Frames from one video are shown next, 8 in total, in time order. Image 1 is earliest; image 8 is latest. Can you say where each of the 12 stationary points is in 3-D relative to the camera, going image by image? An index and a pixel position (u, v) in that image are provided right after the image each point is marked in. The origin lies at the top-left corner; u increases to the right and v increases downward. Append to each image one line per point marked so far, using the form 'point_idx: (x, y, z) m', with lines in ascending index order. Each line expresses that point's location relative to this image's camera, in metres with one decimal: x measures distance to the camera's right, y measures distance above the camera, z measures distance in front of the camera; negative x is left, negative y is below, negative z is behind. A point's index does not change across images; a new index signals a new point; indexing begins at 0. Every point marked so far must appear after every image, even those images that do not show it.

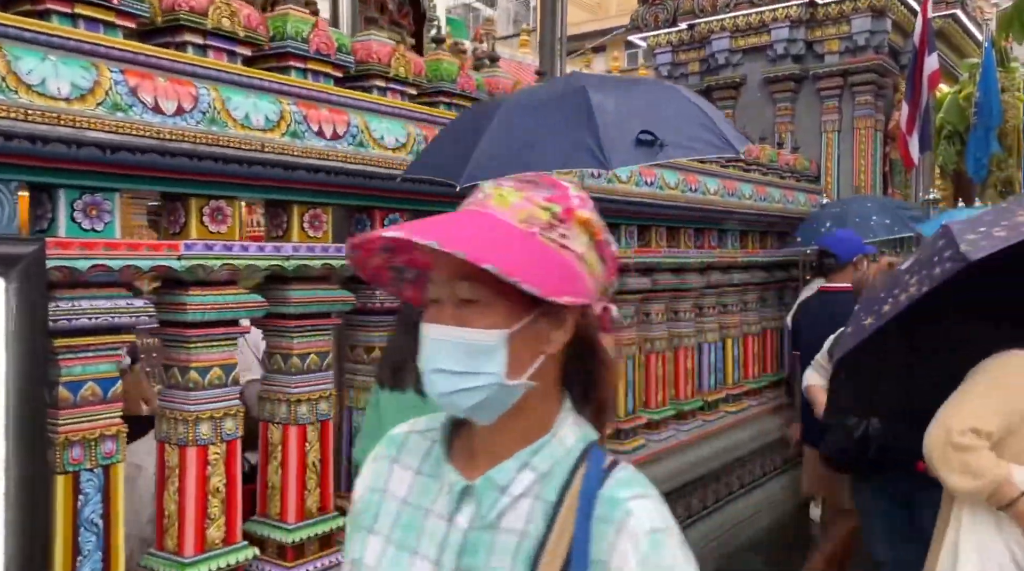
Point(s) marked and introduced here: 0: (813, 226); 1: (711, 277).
0: (+1.9, +0.3, +6.1) m
1: (+1.2, 0.0, +5.7) m
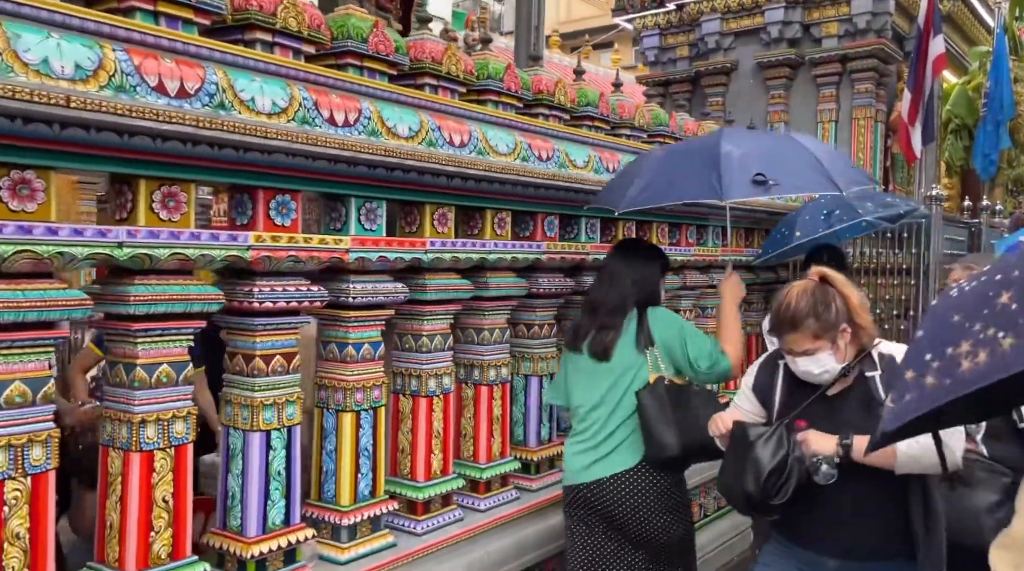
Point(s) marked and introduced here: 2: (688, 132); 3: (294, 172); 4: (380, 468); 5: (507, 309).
0: (+1.6, +0.3, +5.6) m
1: (+1.0, 0.0, +5.2) m
2: (+1.0, +0.9, +5.1) m
3: (-0.6, +0.3, +2.5) m
4: (-0.4, -0.6, +2.9) m
5: (0.0, -0.1, +3.5) m
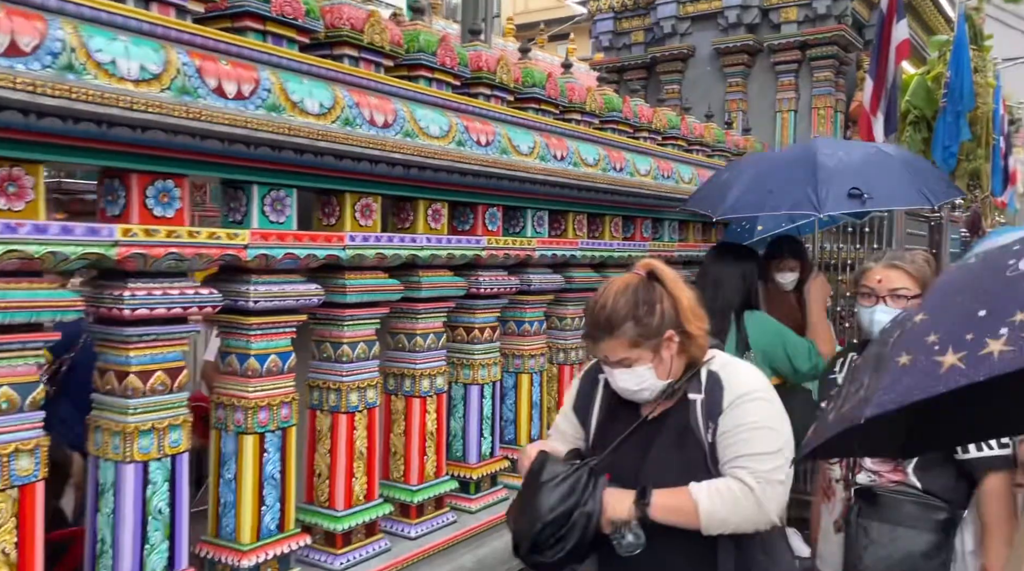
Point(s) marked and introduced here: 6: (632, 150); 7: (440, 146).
0: (+1.3, +0.3, +5.3) m
1: (+0.7, +0.1, +4.8) m
2: (+0.7, +0.9, +4.8) m
3: (-0.8, +0.3, +2.1) m
4: (-0.6, -0.6, +2.5) m
5: (-0.2, -0.1, +3.2) m
6: (+0.6, +0.7, +4.5) m
7: (-0.2, +0.4, +2.9) m
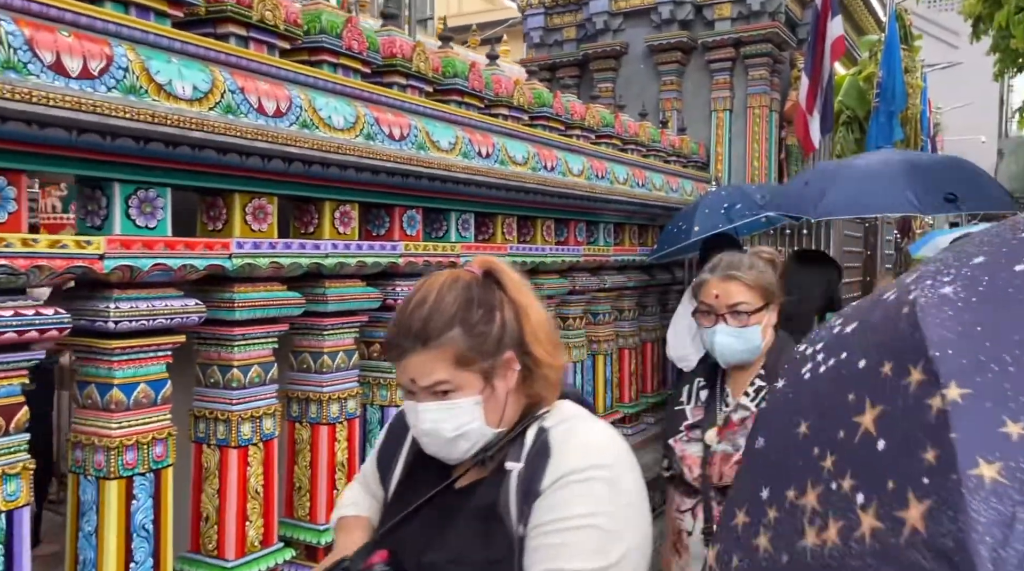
0: (+0.9, +0.3, +5.1) m
1: (+0.3, 0.0, +4.6) m
2: (+0.3, +0.8, +4.5) m
3: (-1.0, +0.3, +1.7) m
4: (-0.8, -0.6, +2.2) m
5: (-0.5, -0.1, +2.8) m
6: (+0.2, +0.6, +4.2) m
7: (-0.5, +0.4, +2.6) m
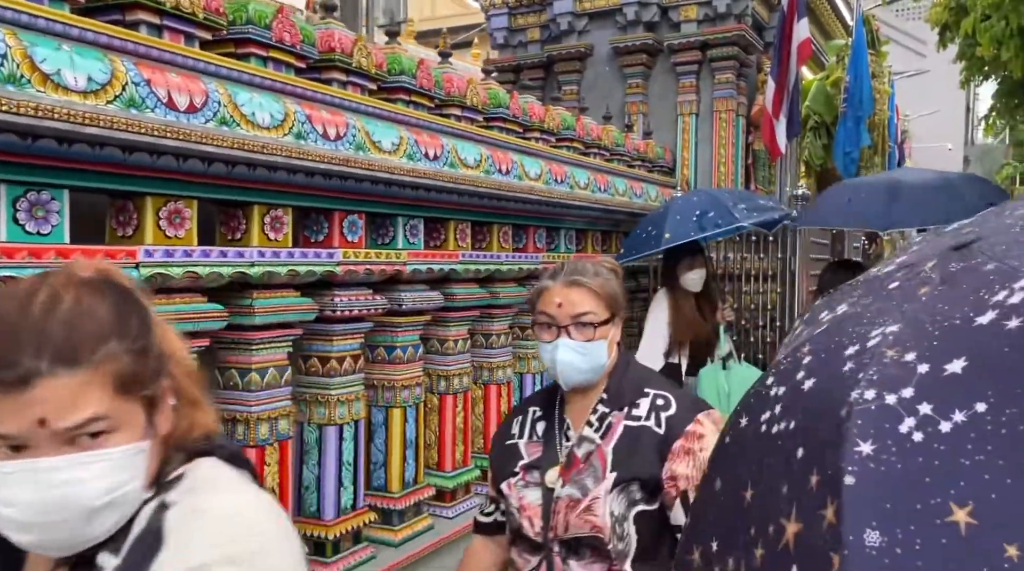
0: (+0.7, +0.3, +4.9) m
1: (+0.1, 0.0, +4.4) m
2: (+0.1, +0.8, +4.3) m
3: (-1.1, +0.2, +1.5) m
4: (-1.0, -0.7, +1.9) m
5: (-0.7, -0.2, +2.6) m
6: (0.0, +0.6, +4.1) m
7: (-0.6, +0.4, +2.4) m
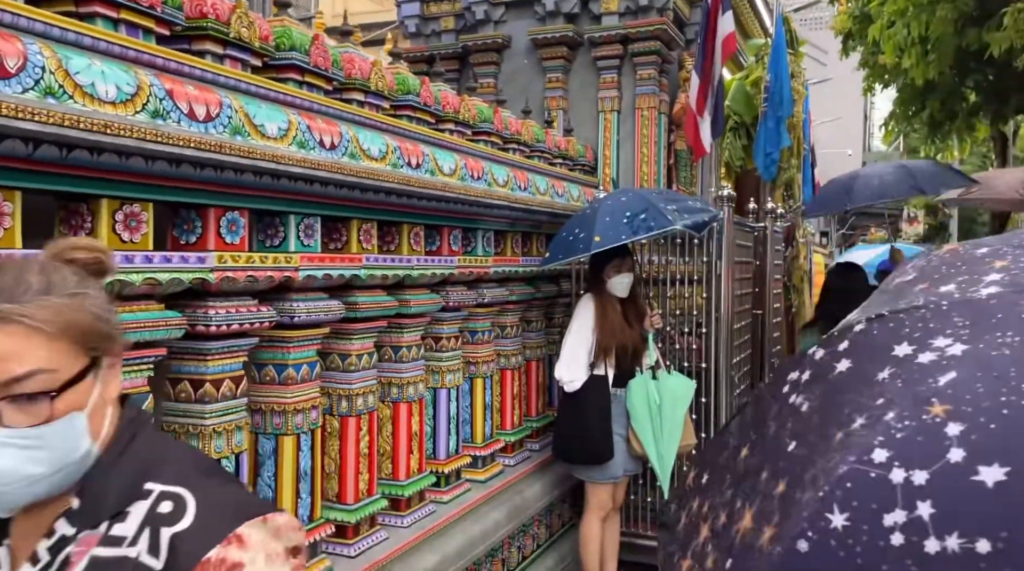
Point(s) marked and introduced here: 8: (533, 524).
0: (+0.2, +0.2, +4.6) m
1: (-0.3, 0.0, +4.0) m
2: (-0.3, +0.8, +3.9) m
3: (-1.2, +0.2, +1.0) m
4: (-1.1, -0.7, +1.5) m
5: (-0.9, -0.2, +2.2) m
6: (-0.3, +0.6, +3.7) m
7: (-0.8, +0.4, +1.9) m
8: (+0.1, -1.2, +4.7) m
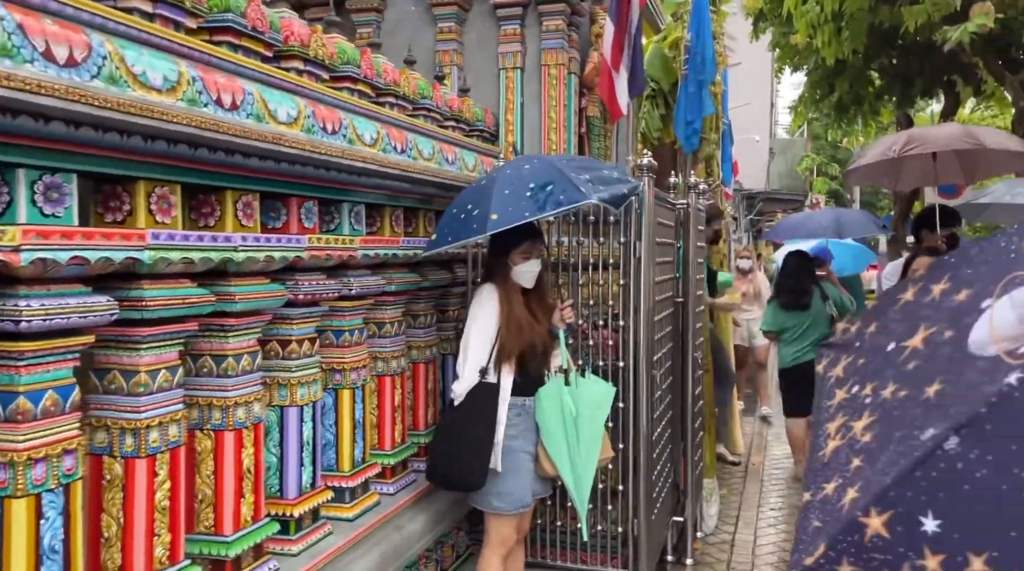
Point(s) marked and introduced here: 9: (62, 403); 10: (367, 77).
0: (-0.3, +0.3, +3.7) m
1: (-0.7, 0.0, +3.1) m
2: (-0.7, +0.8, +3.0) m
3: (-1.4, +0.2, 0.0) m
4: (-1.3, -0.7, +0.5) m
5: (-1.1, -0.2, +1.2) m
6: (-0.7, +0.6, +2.8) m
7: (-1.1, +0.4, +0.9) m
8: (-0.4, -1.2, +3.8) m
9: (-1.0, -0.3, +2.0) m
10: (-0.6, +0.8, +3.6) m
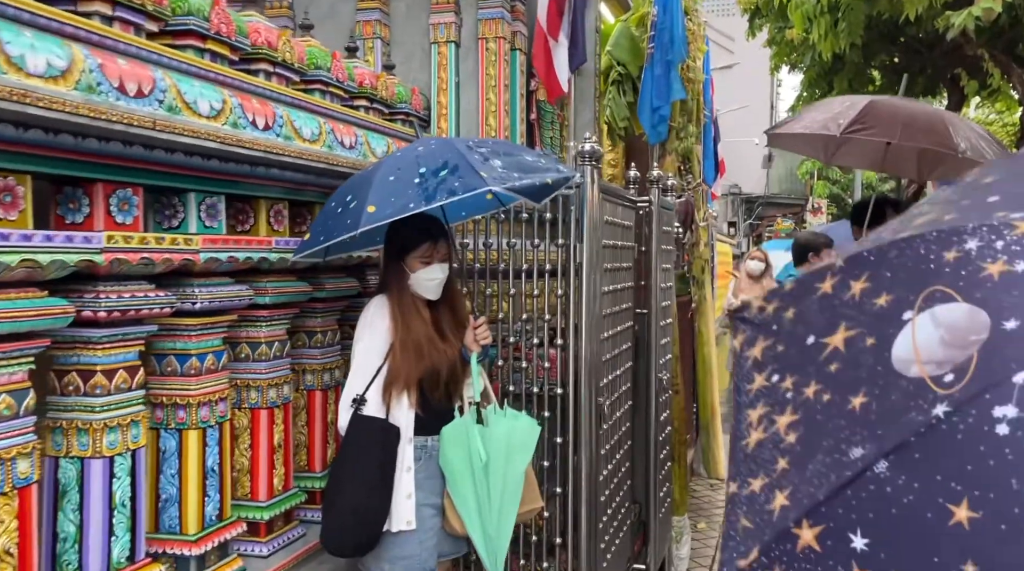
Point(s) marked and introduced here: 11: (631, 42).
0: (-0.6, +0.3, +2.9) m
1: (-1.0, 0.0, +2.3) m
2: (-1.1, +0.8, +2.3) m
3: (-1.7, +0.2, -0.7) m
4: (-1.6, -0.7, -0.2) m
5: (-1.5, -0.2, +0.5) m
6: (-1.1, +0.6, +2.0) m
7: (-1.4, +0.3, +0.2) m
8: (-0.7, -1.2, +3.1) m
9: (-1.3, -0.3, +1.3) m
10: (-0.9, +0.8, +2.9) m
11: (+0.9, +1.6, +6.2) m
